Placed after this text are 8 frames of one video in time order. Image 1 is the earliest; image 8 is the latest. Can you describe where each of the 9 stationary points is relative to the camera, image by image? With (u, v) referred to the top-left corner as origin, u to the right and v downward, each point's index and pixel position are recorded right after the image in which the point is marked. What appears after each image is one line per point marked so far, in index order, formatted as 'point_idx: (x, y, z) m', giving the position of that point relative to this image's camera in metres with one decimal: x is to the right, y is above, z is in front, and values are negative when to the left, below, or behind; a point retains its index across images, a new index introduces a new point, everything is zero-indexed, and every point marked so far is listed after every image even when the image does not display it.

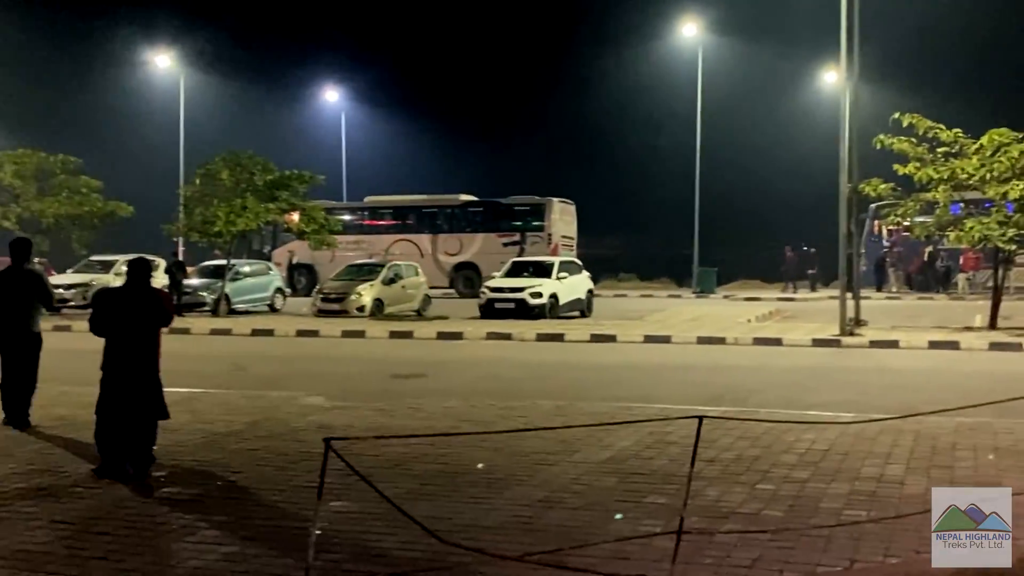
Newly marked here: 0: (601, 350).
0: (+1.4, -1.0, +17.2) m
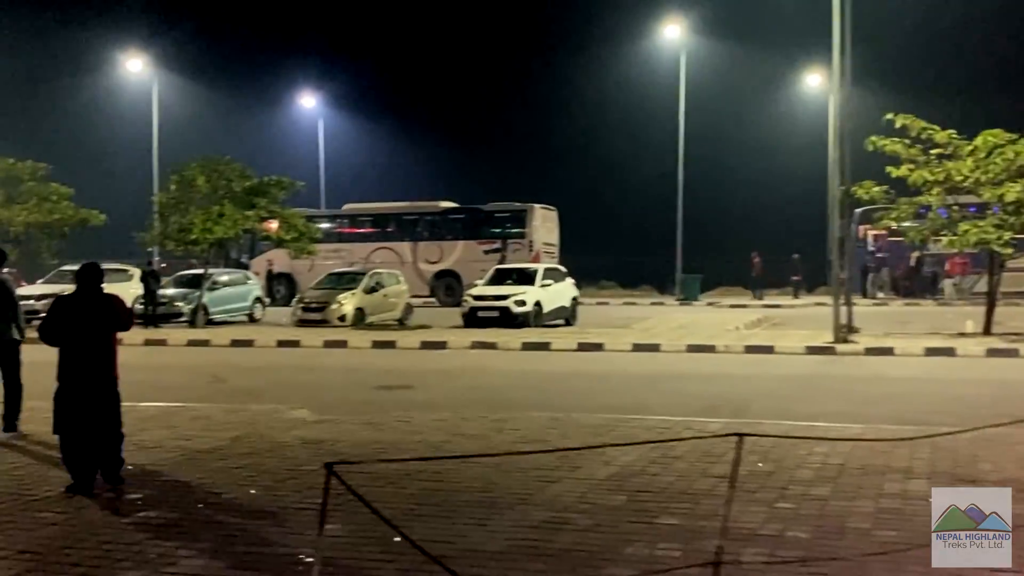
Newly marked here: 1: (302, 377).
0: (+1.2, -1.1, +16.8) m
1: (-2.8, -1.2, +14.3) m
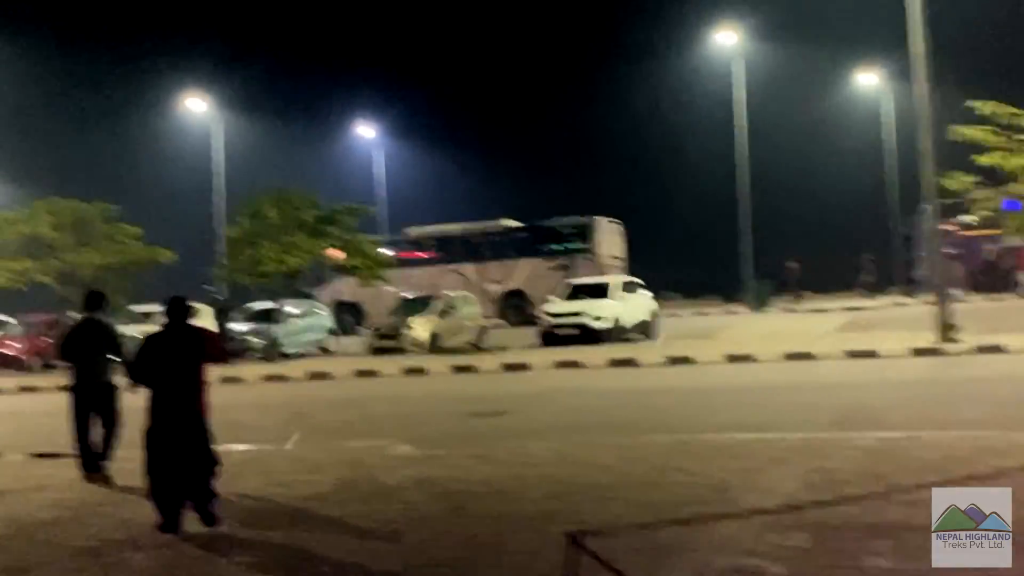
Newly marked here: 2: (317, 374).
0: (+2.6, -1.3, +16.0) m
1: (-1.6, -1.5, +13.6) m
2: (-3.6, -1.6, +19.6) m
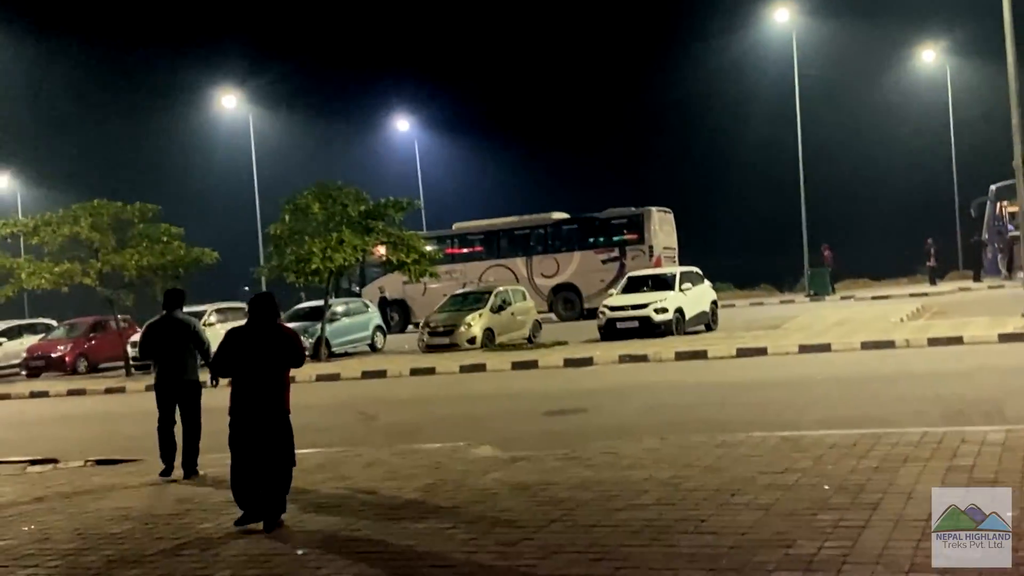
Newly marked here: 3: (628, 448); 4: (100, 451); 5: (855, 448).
0: (+3.5, -1.1, +15.2) m
1: (-0.7, -1.4, +12.9) m
2: (-2.5, -1.5, +19.0) m
3: (+0.9, -1.3, +8.3) m
4: (-4.5, -1.8, +11.6) m
5: (+2.5, -1.2, +7.7) m
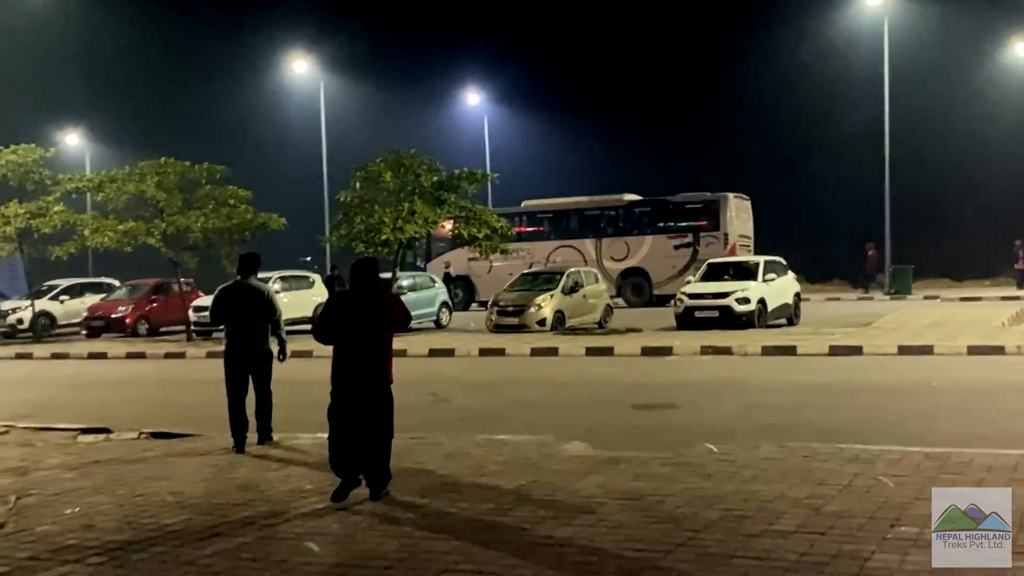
0: (+4.6, -1.0, +14.0) m
1: (+0.3, -1.2, +12.0) m
2: (-1.3, -1.1, +18.2) m
3: (+1.6, -1.2, +7.3) m
4: (-3.7, -1.4, +10.9) m
5: (+3.1, -1.1, +6.6) m
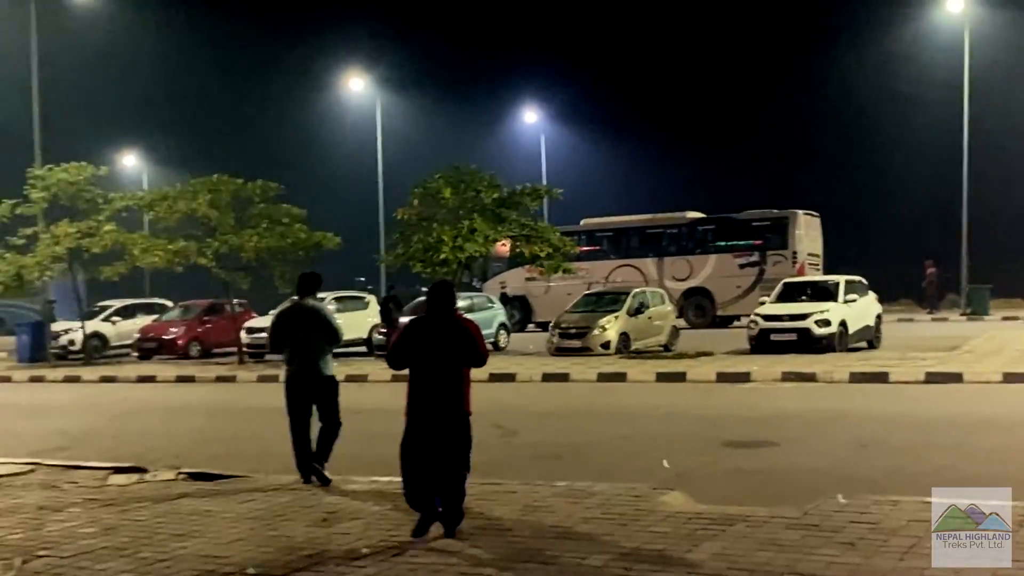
0: (+5.4, -1.3, +12.7) m
1: (+1.0, -1.4, +10.9) m
2: (-0.2, -1.4, +17.1) m
3: (+2.1, -1.3, +6.2) m
4: (-3.0, -1.6, +9.9) m
5: (+3.6, -1.3, +5.3) m
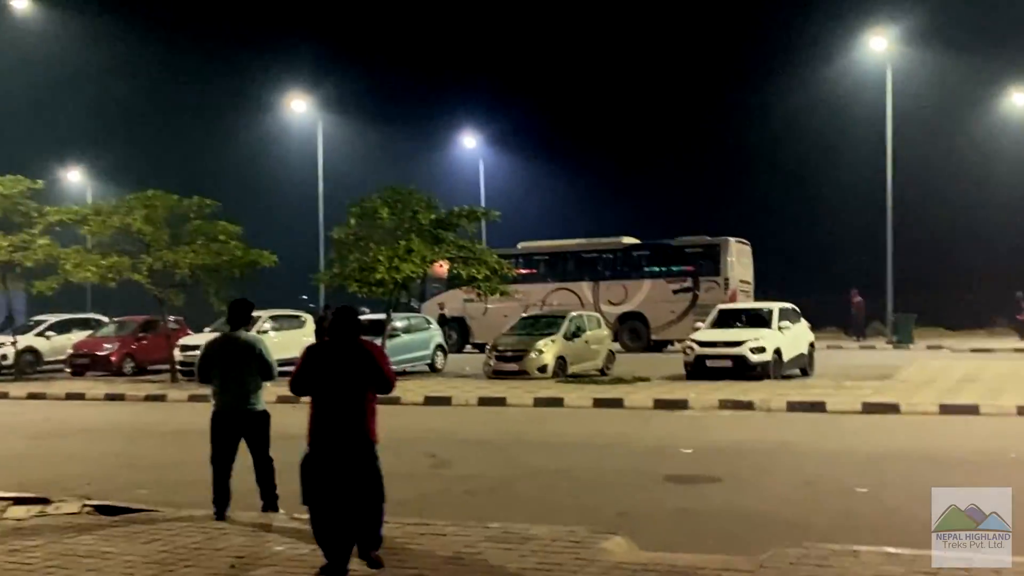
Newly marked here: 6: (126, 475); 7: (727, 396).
0: (+4.7, -1.6, +12.6) m
1: (+0.4, -1.7, +10.5) m
2: (-1.3, -1.7, +16.7) m
3: (+1.8, -1.5, +5.8) m
4: (-3.6, -1.7, +9.3) m
5: (+3.3, -1.5, +5.1) m
6: (-3.5, -1.7, +9.7) m
7: (+3.3, -1.6, +16.1) m
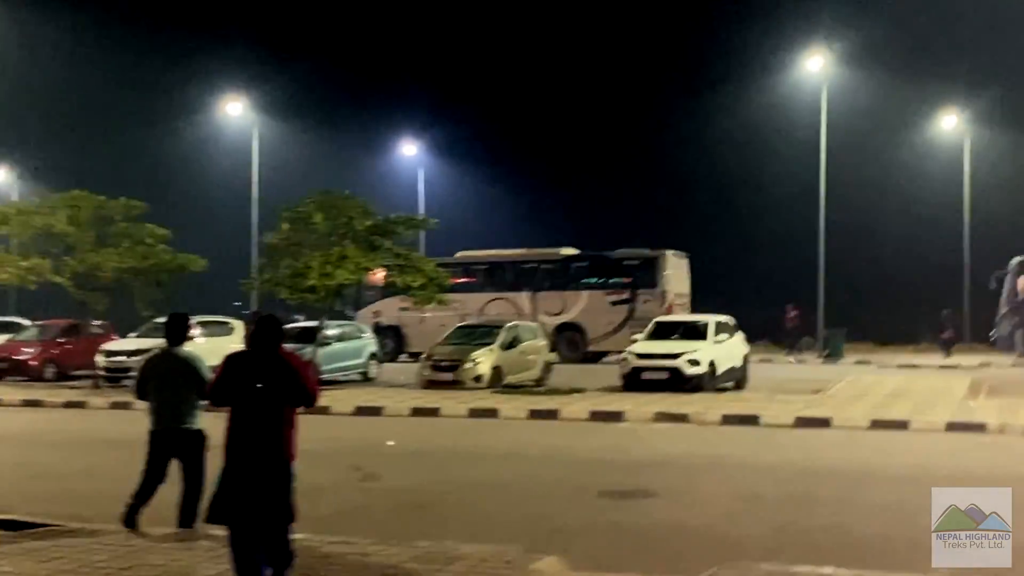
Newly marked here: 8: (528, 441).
0: (+3.9, -1.8, +12.6) m
1: (-0.3, -1.7, +10.3) m
2: (-2.3, -1.9, +16.3) m
3: (+1.4, -1.6, +5.7) m
4: (-4.1, -1.7, +8.9) m
5: (+2.9, -1.6, +5.1) m
6: (-4.2, -1.7, +9.3) m
7: (+2.3, -1.8, +16.1) m
8: (+0.2, -1.8, +12.5) m
